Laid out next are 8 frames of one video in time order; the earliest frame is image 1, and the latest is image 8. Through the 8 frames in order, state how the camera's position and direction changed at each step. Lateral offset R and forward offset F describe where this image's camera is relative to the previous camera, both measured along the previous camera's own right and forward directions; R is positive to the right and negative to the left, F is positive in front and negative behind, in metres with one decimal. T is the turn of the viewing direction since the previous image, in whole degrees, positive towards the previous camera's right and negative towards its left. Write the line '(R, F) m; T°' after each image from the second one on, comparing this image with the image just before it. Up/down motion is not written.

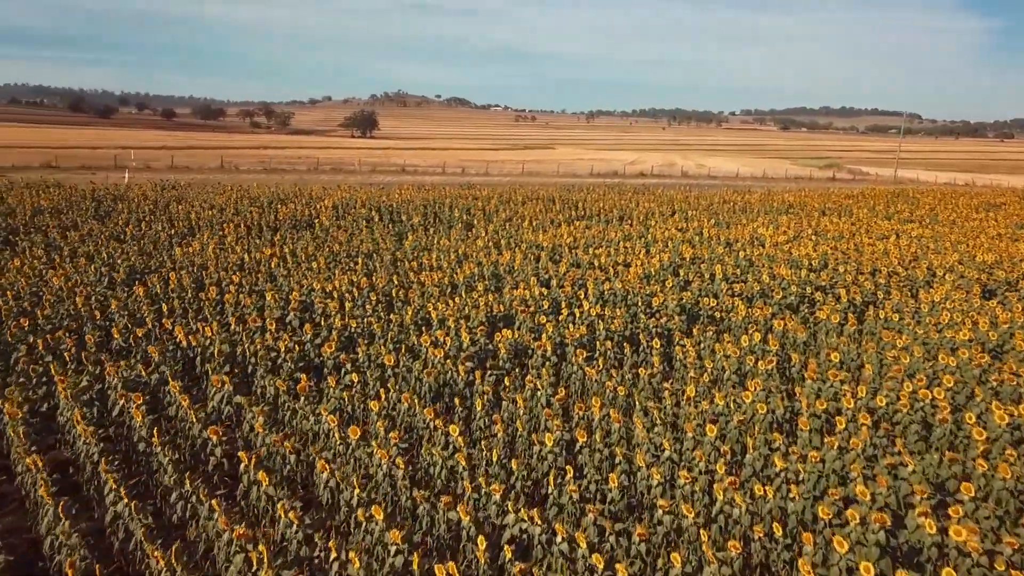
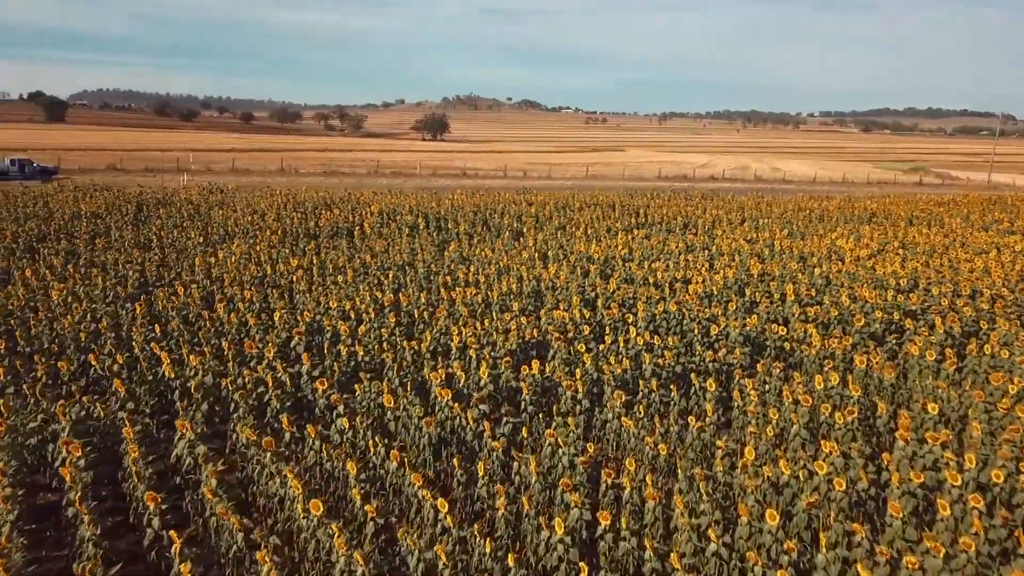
(+0.4, +1.3) m; -5°
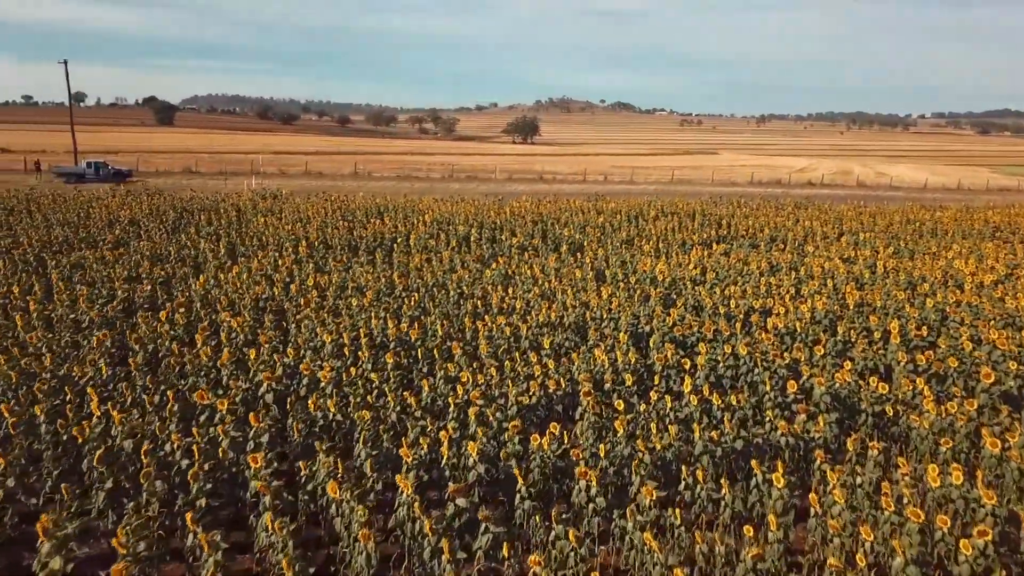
(+0.7, +1.9) m; -6°
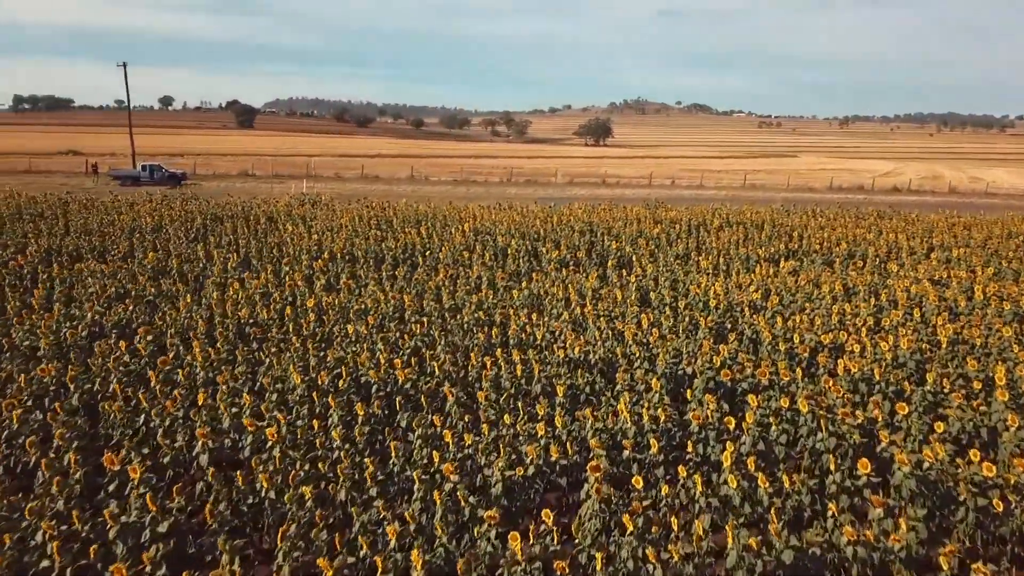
(+0.6, +1.6) m; -5°
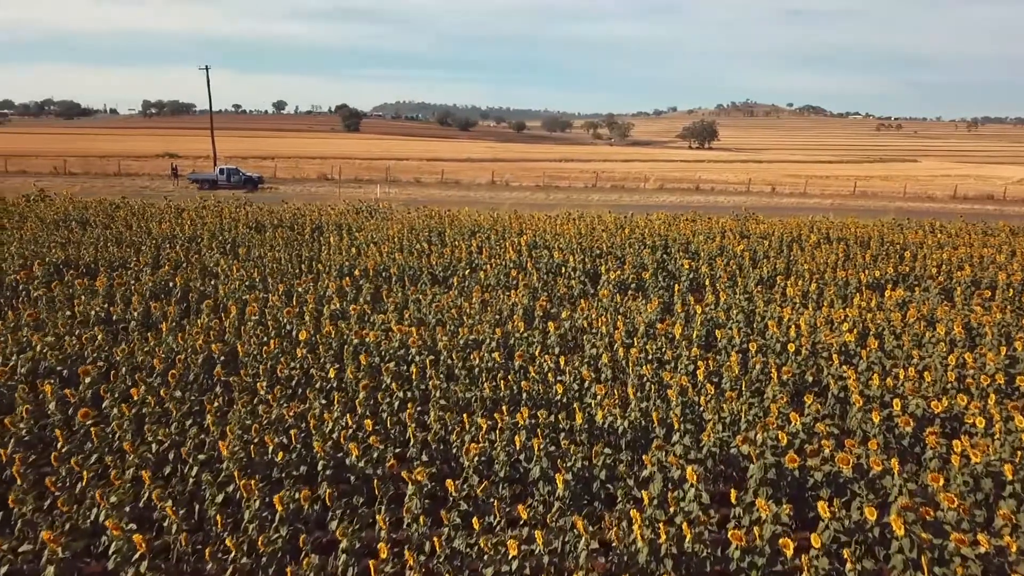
(+0.8, +1.9) m; -7°
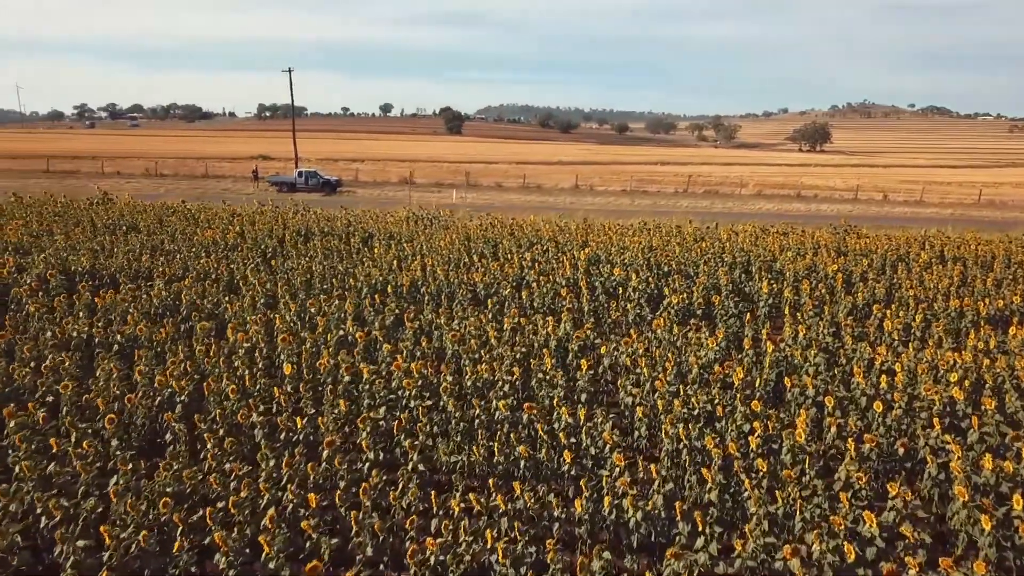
(+0.8, +1.5) m; -7°
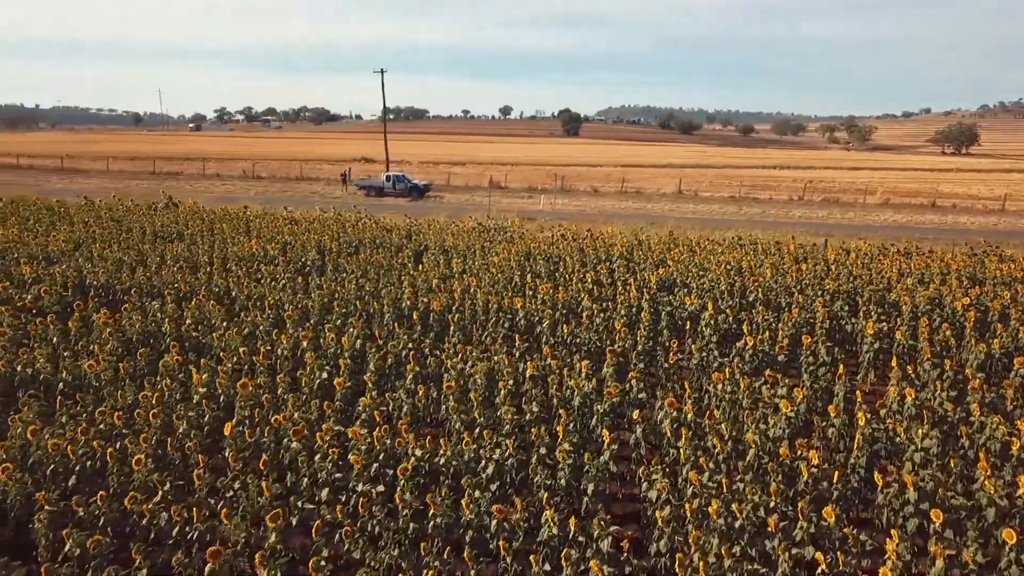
(+0.9, +1.9) m; -8°
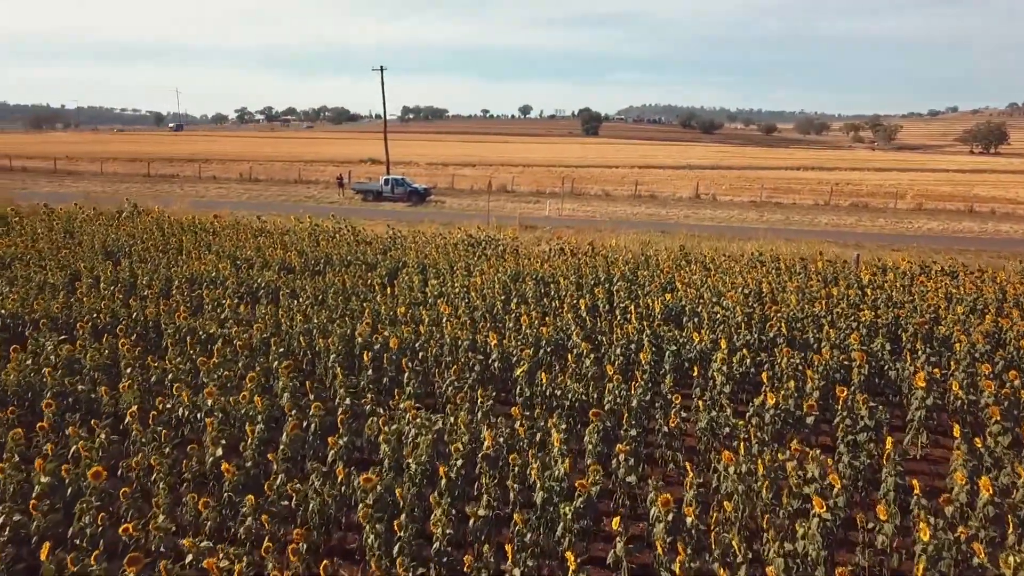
(+0.5, +1.8) m; -1°
